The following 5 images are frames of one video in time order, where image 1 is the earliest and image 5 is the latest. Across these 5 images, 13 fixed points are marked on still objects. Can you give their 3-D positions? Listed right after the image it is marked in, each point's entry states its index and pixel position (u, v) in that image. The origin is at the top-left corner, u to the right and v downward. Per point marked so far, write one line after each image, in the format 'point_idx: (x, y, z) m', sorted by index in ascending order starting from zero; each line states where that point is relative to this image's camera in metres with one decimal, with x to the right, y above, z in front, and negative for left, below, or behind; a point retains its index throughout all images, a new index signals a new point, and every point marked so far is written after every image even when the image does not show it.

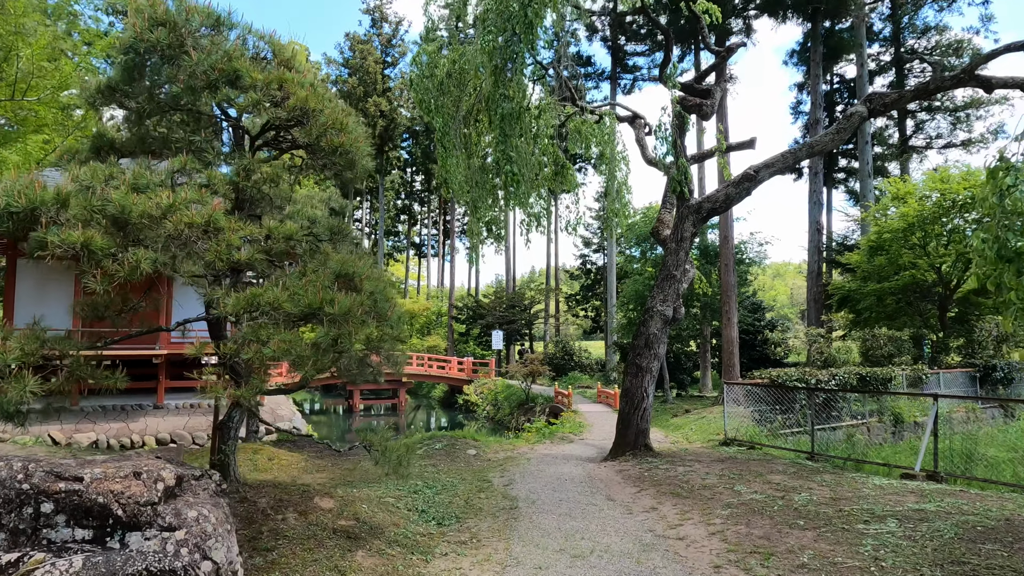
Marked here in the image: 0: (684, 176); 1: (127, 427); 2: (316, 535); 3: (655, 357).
0: (+1.7, +1.1, +6.5) m
1: (-5.1, -1.9, +8.8) m
2: (-0.9, -1.2, +3.2) m
3: (+1.4, -0.7, +6.4) m
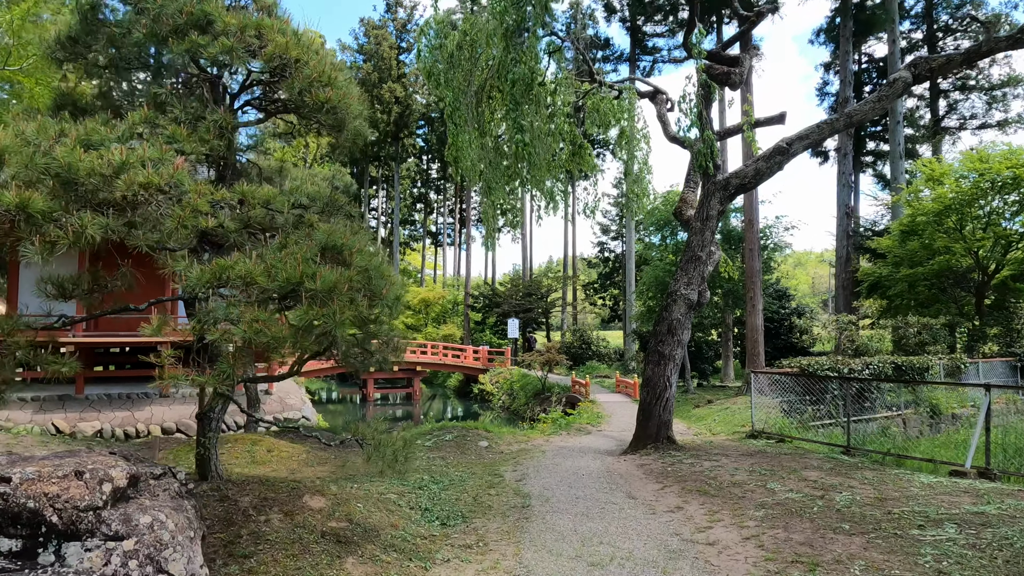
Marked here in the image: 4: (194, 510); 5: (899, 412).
0: (+1.8, +1.3, +6.1) m
1: (-4.9, -1.7, +8.6) m
2: (-0.9, -1.1, +2.8) m
3: (+1.5, -0.5, +6.0) m
4: (-1.1, -0.8, +2.4) m
5: (+4.6, -1.5, +7.9) m
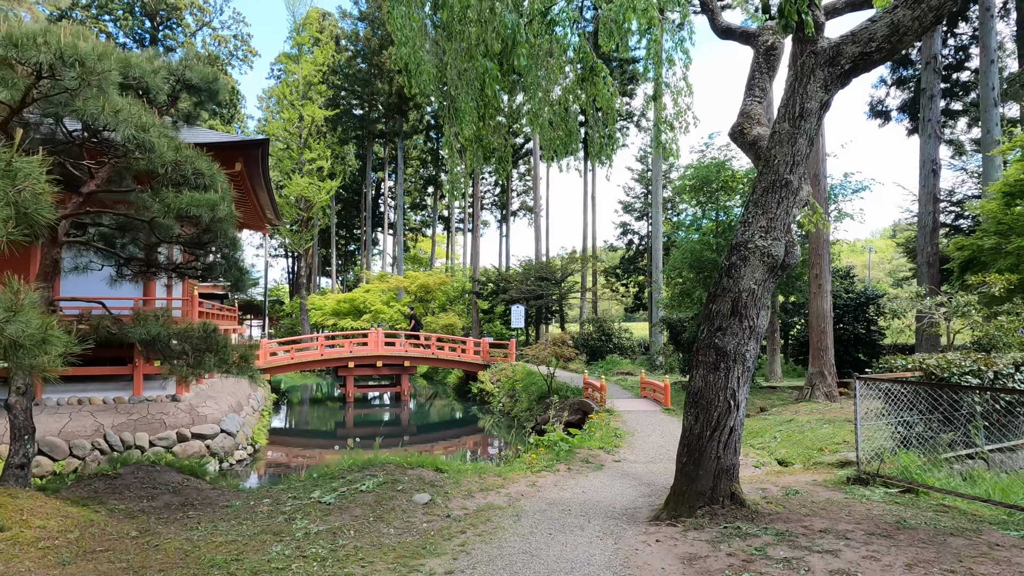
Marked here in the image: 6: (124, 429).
0: (+1.6, +1.5, +3.5) m
1: (-5.1, -1.4, +6.3) m
2: (-1.3, -0.8, +0.4) m
3: (+1.2, -0.3, +3.5) m
4: (-1.5, -0.6, -0.1) m
5: (+4.4, -1.2, +5.3) m
6: (-3.9, -1.4, +6.6) m
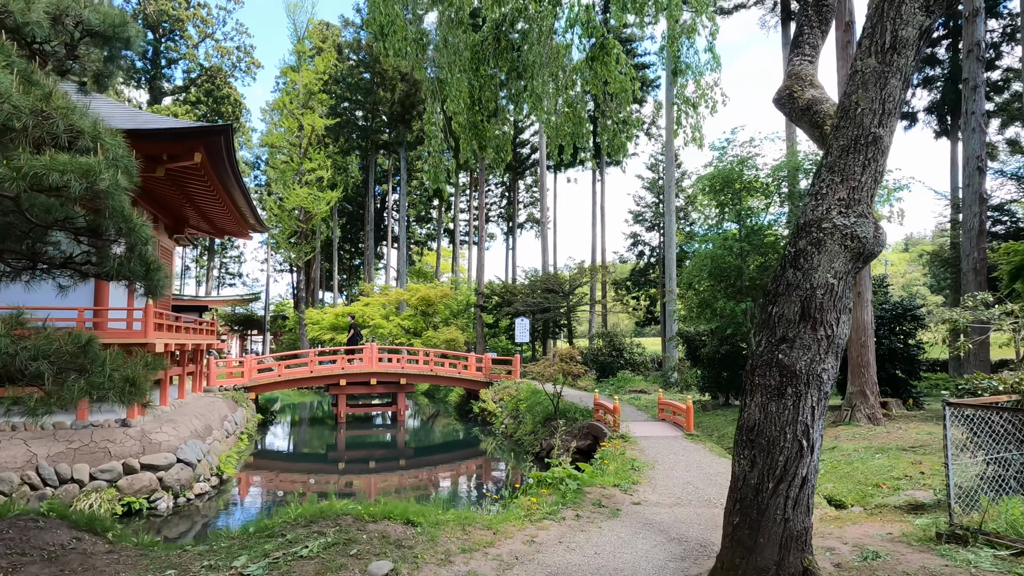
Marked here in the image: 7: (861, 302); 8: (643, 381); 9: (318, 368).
0: (+1.5, +1.6, +2.5) m
1: (-5.1, -1.4, +5.3) m
2: (-1.4, -0.8, -0.6) m
3: (+1.2, -0.2, +2.5) m
4: (-1.6, -0.5, -1.0) m
5: (+4.4, -1.2, +4.2) m
6: (-3.9, -1.5, +5.7) m
7: (+4.3, -0.1, +8.2) m
8: (+3.0, -2.1, +14.9) m
9: (-4.0, -1.6, +13.6) m
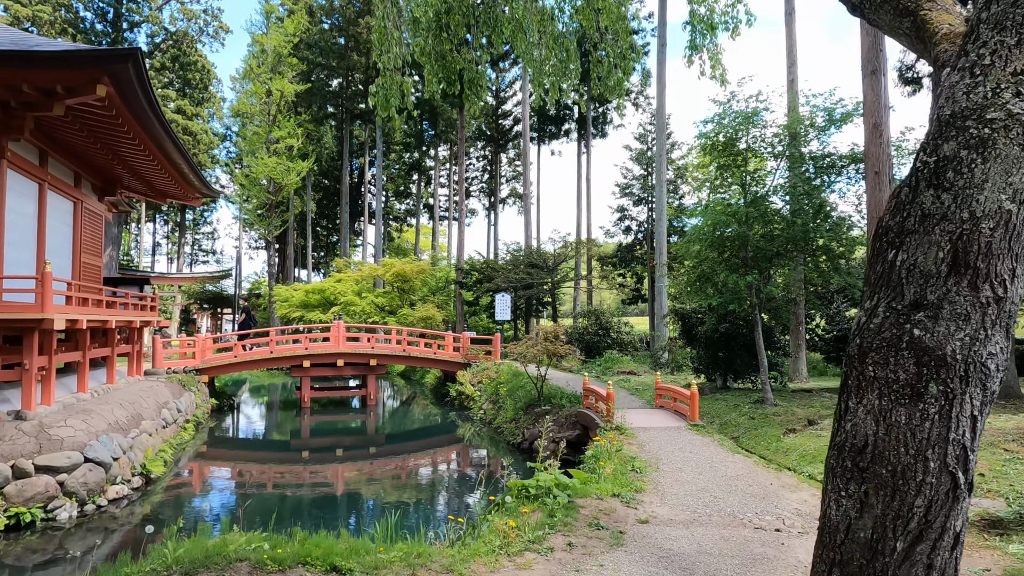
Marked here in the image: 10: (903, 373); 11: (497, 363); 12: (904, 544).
0: (+1.4, +1.7, +1.5) m
1: (-5.3, -1.2, +4.2) m
2: (-1.4, -0.7, -1.6) m
3: (+1.1, -0.1, +1.5) m
4: (-1.6, -0.4, -2.1) m
5: (+4.3, -1.0, +3.4) m
6: (-4.1, -1.2, +4.6) m
7: (+4.1, +0.2, +7.3) m
8: (+2.5, -1.6, +14.0) m
9: (-4.4, -1.1, +12.5) m
10: (+0.9, -0.2, +1.5) m
11: (-0.3, -1.4, +12.4) m
12: (+0.9, -0.6, +1.5) m
